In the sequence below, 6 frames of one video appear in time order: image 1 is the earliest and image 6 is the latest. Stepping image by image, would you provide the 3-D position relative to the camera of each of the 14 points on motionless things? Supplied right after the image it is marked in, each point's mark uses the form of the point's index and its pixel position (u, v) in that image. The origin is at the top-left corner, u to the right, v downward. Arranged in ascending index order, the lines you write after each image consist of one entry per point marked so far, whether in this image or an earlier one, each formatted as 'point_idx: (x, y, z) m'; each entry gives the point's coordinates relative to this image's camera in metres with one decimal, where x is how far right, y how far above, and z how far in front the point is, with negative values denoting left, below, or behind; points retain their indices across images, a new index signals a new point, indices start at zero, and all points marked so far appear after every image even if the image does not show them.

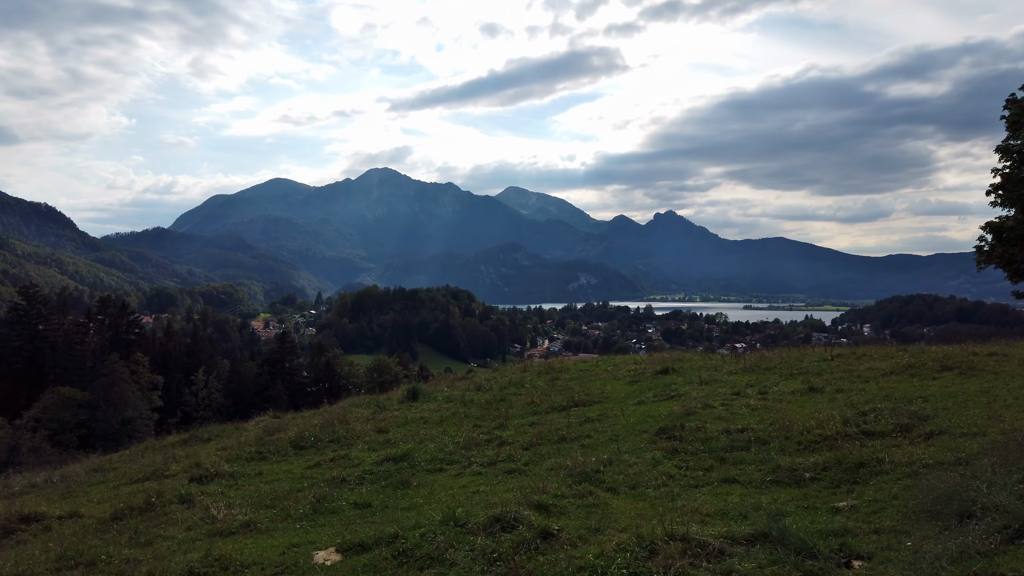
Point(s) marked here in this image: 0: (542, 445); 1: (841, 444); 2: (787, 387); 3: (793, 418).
0: (+0.5, -2.4, +11.5) m
1: (+3.8, -1.8, +8.9) m
2: (+5.3, -1.9, +14.8) m
3: (+4.0, -1.9, +10.8) m
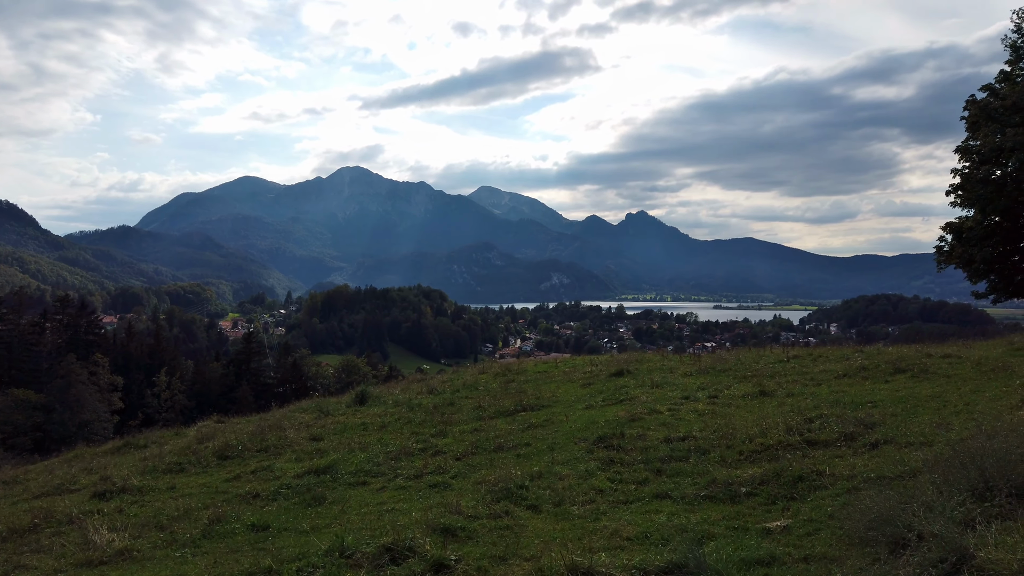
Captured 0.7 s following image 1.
0: (-0.5, -2.4, +10.8) m
1: (+3.0, -1.8, +8.3) m
2: (+4.2, -1.9, +14.3) m
3: (+3.0, -1.9, +10.3) m
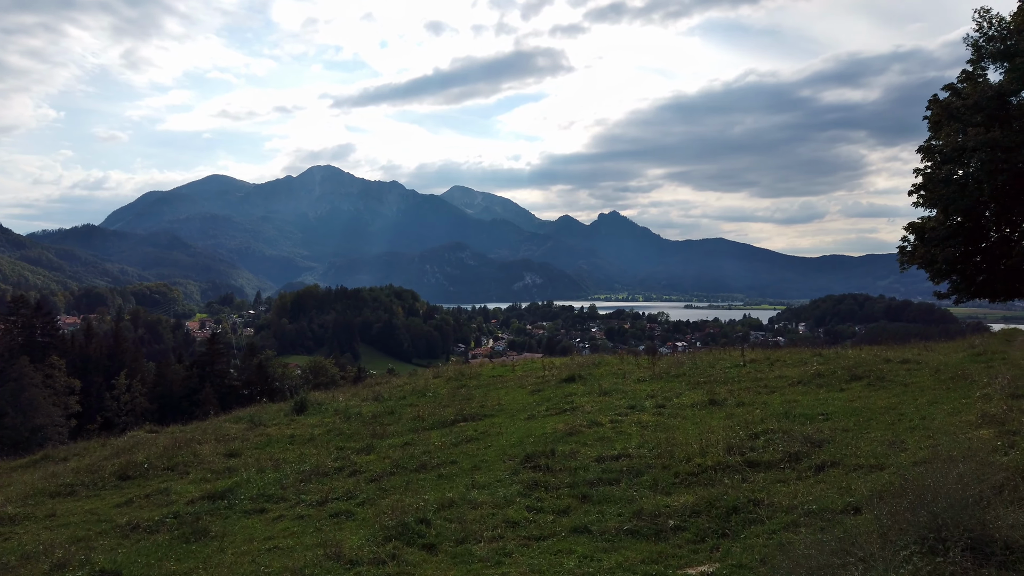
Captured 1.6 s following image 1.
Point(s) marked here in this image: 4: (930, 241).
0: (-1.5, -2.4, +9.8) m
1: (+2.0, -1.9, +7.5) m
2: (+3.1, -2.0, +13.5) m
3: (+2.1, -1.9, +9.4) m
4: (+12.1, +1.3, +22.0) m
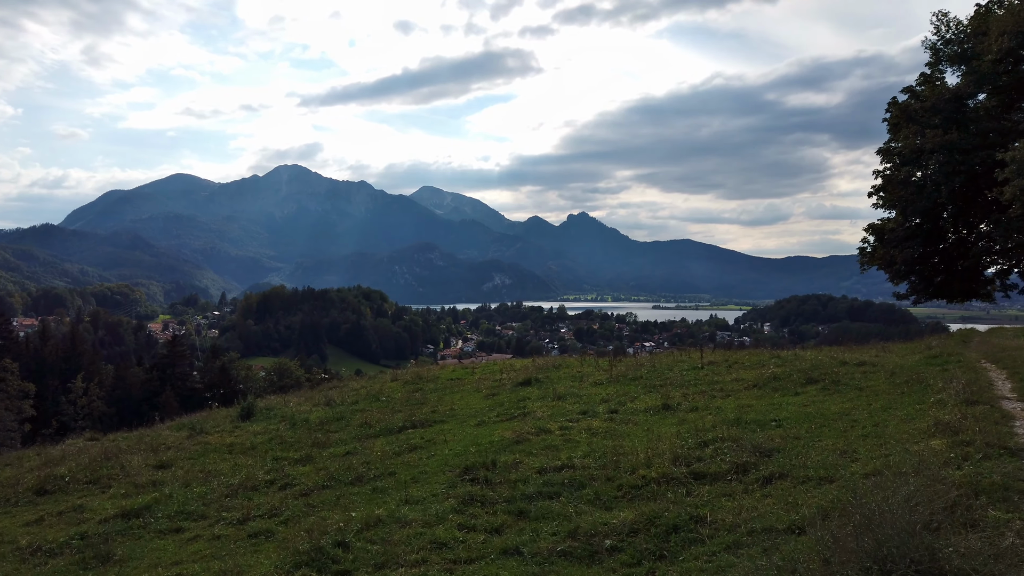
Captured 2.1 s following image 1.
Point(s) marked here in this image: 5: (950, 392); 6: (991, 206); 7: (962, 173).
0: (-2.2, -2.4, +9.2) m
1: (+1.4, -1.9, +7.0) m
2: (+2.2, -2.0, +13.1) m
3: (+1.3, -1.9, +9.0) m
4: (+10.9, +1.3, +21.9) m
5: (+5.0, -1.2, +8.7) m
6: (+12.4, +2.1, +19.5) m
7: (+11.3, +2.8, +19.1) m
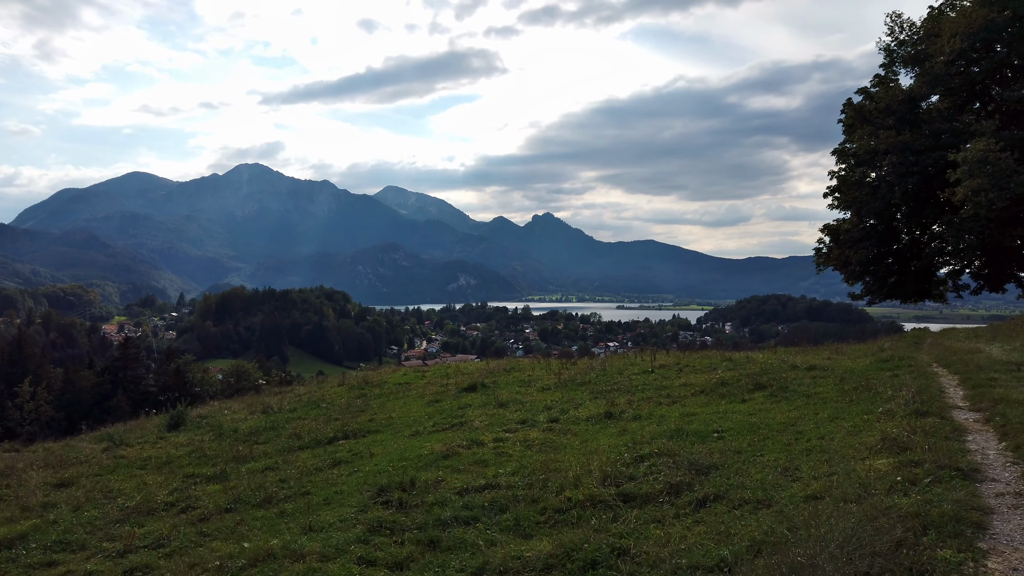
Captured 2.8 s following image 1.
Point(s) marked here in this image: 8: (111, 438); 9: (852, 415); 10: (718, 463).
0: (-3.1, -2.5, +8.4) m
1: (+0.6, -1.9, +6.3) m
2: (+1.2, -2.0, +12.5) m
3: (+0.5, -1.9, +8.3) m
4: (+9.4, +1.3, +21.7) m
5: (+4.1, -1.2, +8.1) m
6: (+11.0, +2.0, +19.3) m
7: (+10.0, +2.8, +18.8) m
8: (-8.7, -3.3, +16.6) m
9: (+3.7, -1.4, +8.3) m
10: (+2.0, -1.7, +7.3) m
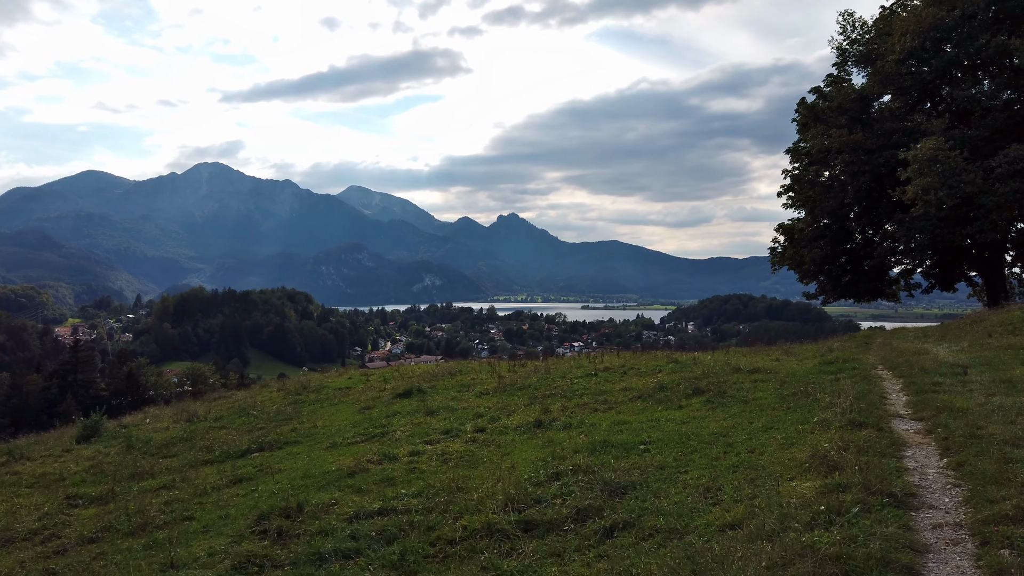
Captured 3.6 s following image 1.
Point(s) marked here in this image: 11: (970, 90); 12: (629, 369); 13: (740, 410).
0: (-4.0, -2.5, +7.4) m
1: (-0.2, -1.9, +5.5) m
2: (+0.1, -2.0, +11.7) m
3: (-0.5, -1.9, +7.4) m
4: (+7.8, +1.3, +21.2) m
5: (+3.2, -1.2, +7.5) m
6: (+9.5, +2.1, +19.0) m
7: (+8.5, +2.8, +18.4) m
8: (-10.1, -3.3, +15.4) m
9: (+2.7, -1.4, +7.6) m
10: (+1.1, -1.7, +6.6) m
11: (+10.3, +4.4, +17.2) m
12: (+2.6, -1.8, +16.6) m
13: (+2.7, -1.5, +9.1) m
